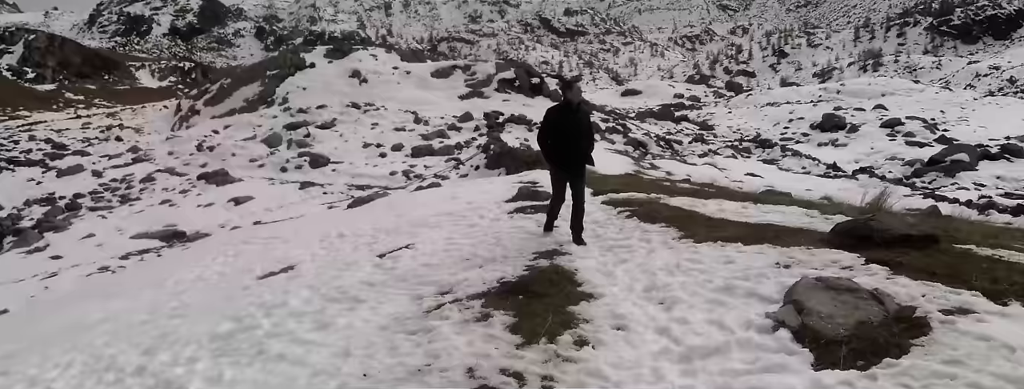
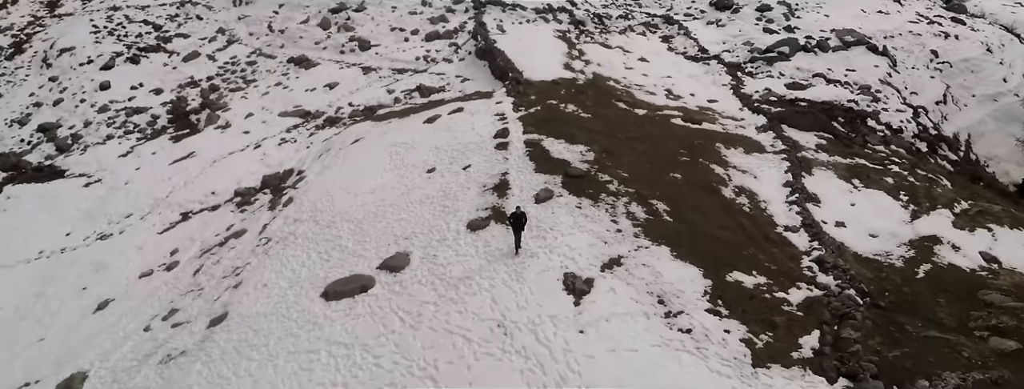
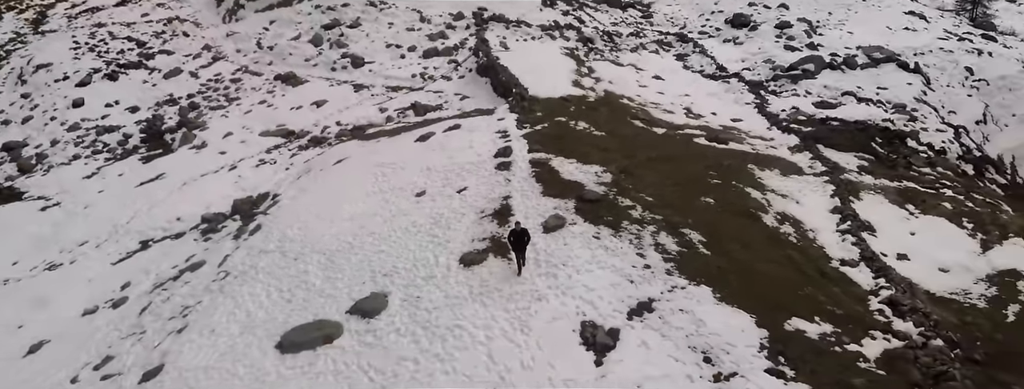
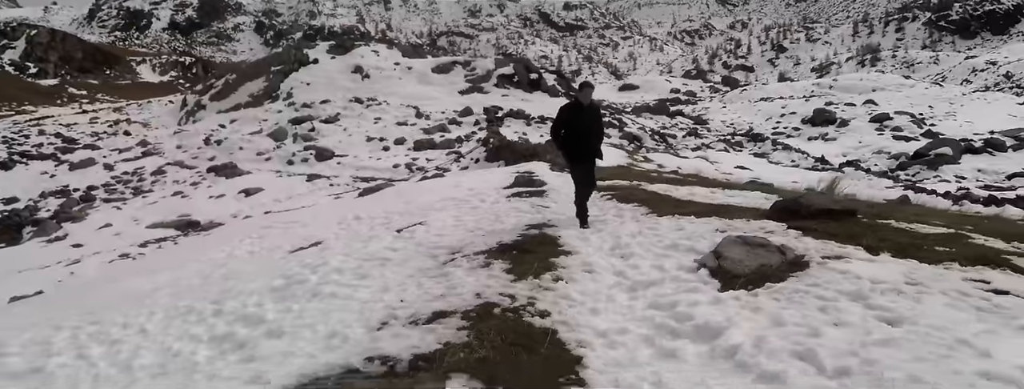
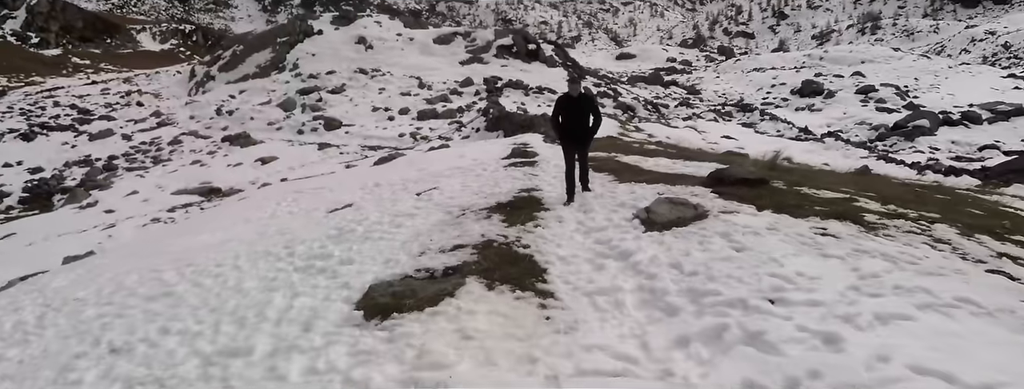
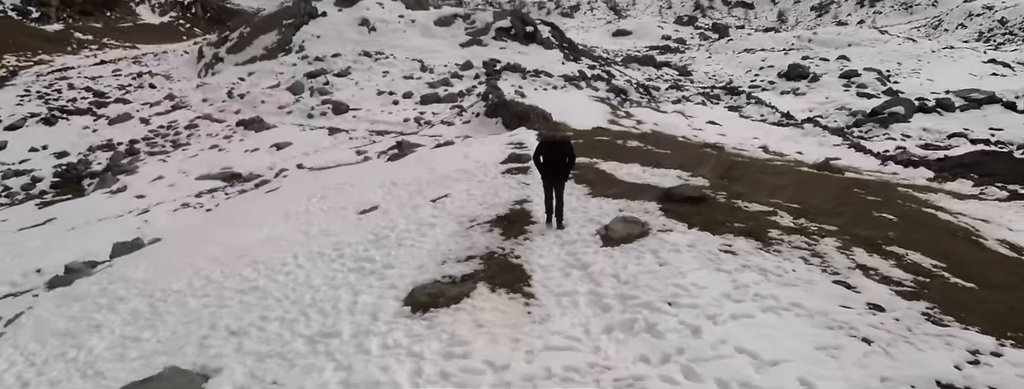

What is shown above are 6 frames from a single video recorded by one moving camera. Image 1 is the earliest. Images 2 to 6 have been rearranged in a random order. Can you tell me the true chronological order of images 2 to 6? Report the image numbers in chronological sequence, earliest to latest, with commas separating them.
4, 5, 6, 3, 2
